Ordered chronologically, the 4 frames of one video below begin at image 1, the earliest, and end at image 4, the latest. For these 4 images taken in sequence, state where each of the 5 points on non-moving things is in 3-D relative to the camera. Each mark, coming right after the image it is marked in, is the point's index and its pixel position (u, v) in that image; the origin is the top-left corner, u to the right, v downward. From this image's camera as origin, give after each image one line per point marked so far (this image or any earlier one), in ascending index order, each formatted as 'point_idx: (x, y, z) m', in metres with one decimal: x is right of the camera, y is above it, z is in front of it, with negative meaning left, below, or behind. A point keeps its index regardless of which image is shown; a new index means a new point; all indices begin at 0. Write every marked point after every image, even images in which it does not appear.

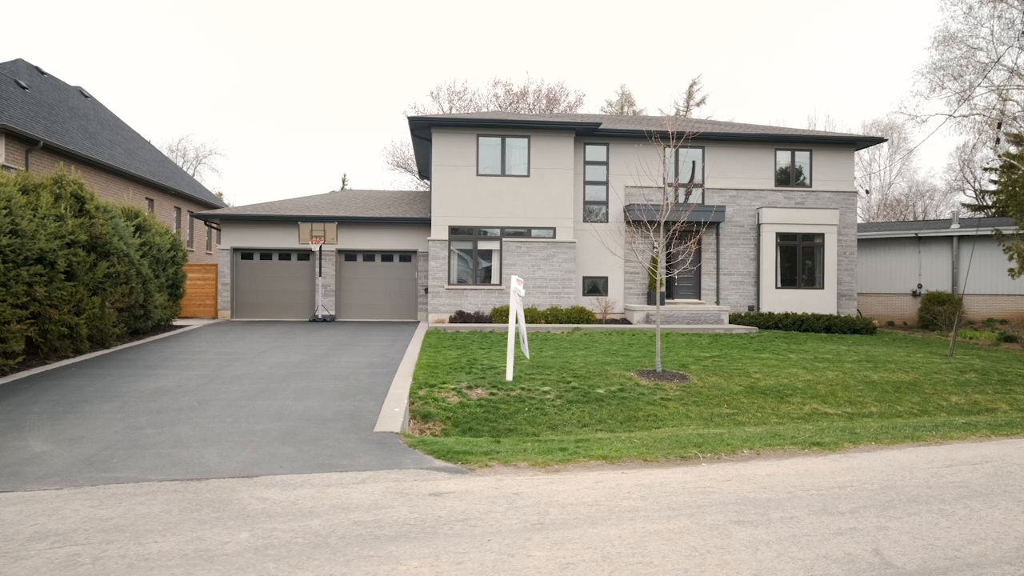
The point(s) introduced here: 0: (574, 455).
0: (+0.6, -1.6, +6.4) m
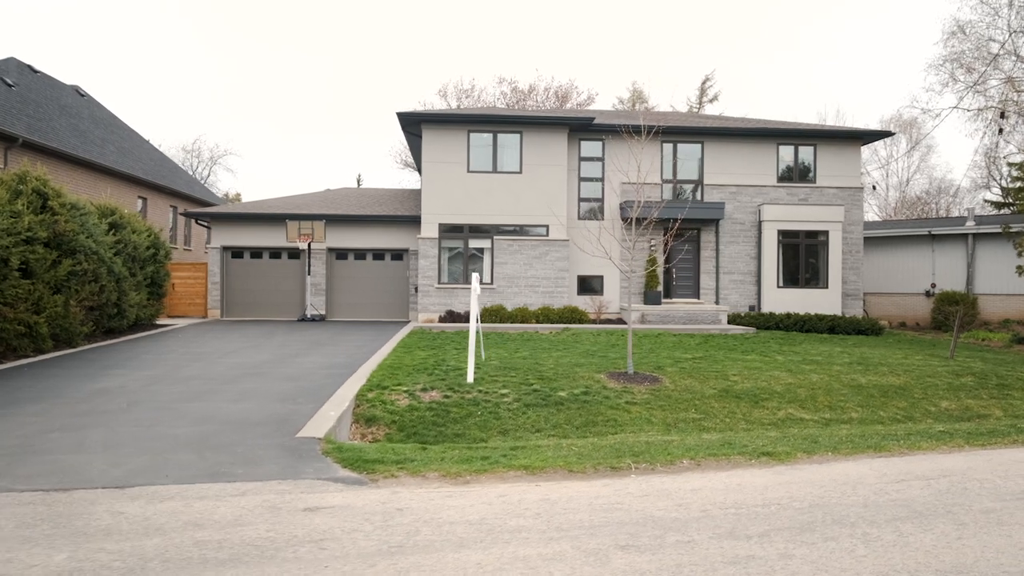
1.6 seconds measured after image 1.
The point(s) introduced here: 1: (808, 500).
0: (-0.2, -1.6, +6.0) m
1: (+2.1, -1.5, +4.8) m
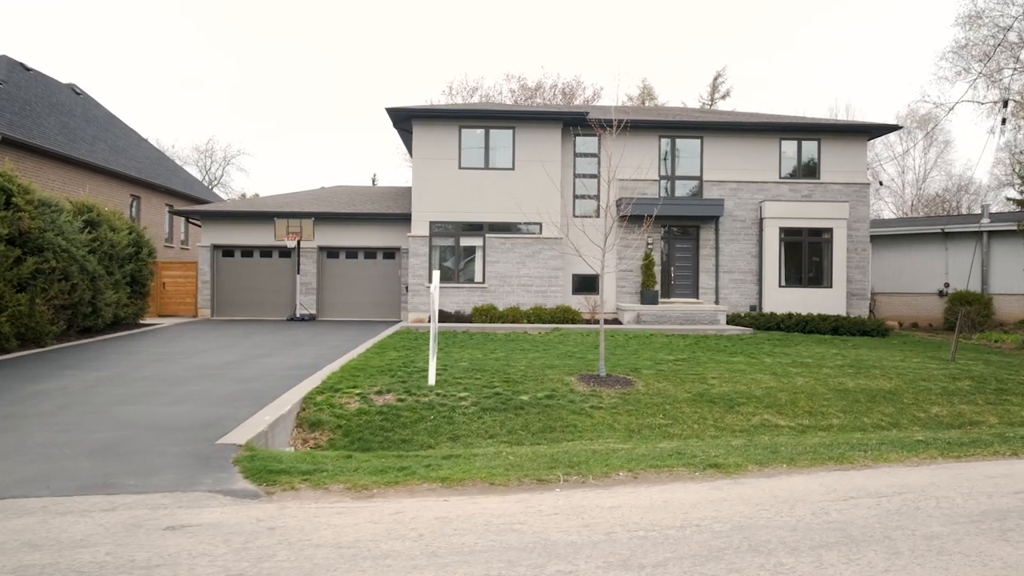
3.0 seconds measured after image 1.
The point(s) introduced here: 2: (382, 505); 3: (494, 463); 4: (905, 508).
0: (-0.8, -1.6, +5.6) m
1: (+1.4, -1.5, +4.3) m
2: (-0.9, -1.5, +4.7) m
3: (-0.1, -1.6, +6.2) m
4: (+2.8, -1.5, +4.7) m
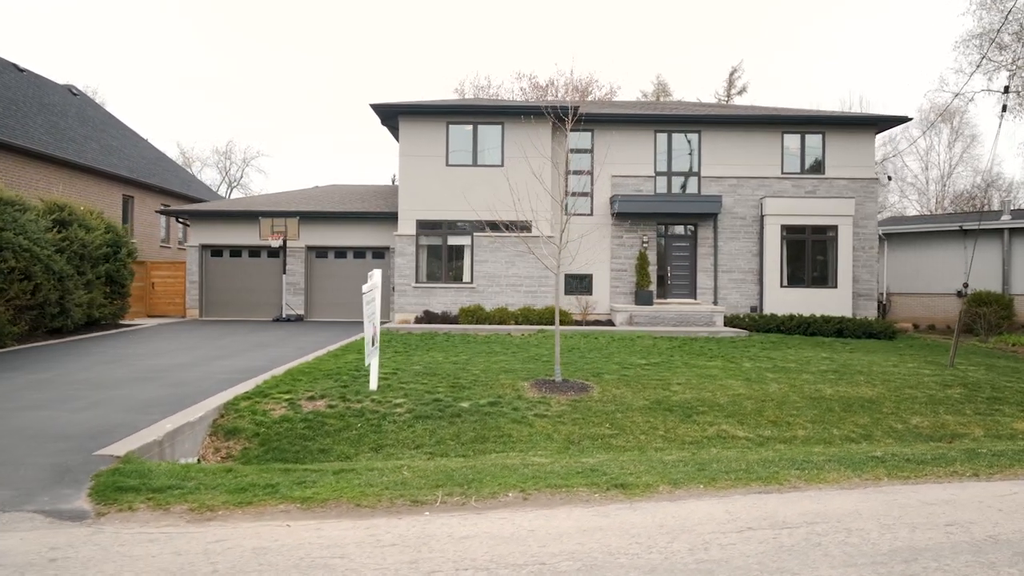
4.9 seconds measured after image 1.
0: (-1.8, -1.6, +5.0) m
1: (+0.4, -1.5, +3.7) m
2: (-1.9, -1.5, +4.2) m
3: (-1.1, -1.6, +5.6) m
4: (+1.8, -1.5, +4.0) m
